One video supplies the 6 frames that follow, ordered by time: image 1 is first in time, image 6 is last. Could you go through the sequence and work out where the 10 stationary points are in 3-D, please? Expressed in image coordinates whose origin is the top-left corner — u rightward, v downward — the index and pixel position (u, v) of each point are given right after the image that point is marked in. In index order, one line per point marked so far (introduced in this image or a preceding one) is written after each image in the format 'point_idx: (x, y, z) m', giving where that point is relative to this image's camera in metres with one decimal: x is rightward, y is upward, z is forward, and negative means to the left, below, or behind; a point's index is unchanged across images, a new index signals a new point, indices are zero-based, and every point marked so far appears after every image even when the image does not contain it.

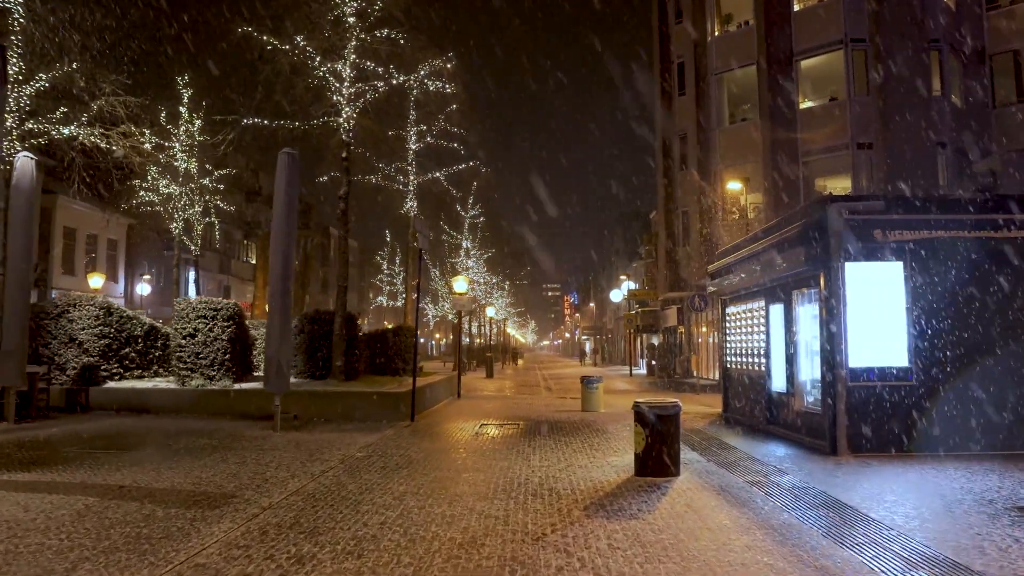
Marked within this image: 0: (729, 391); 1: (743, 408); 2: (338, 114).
0: (+4.5, -2.1, +15.3) m
1: (+4.5, -2.4, +14.4) m
2: (-4.2, +4.2, +17.9) m
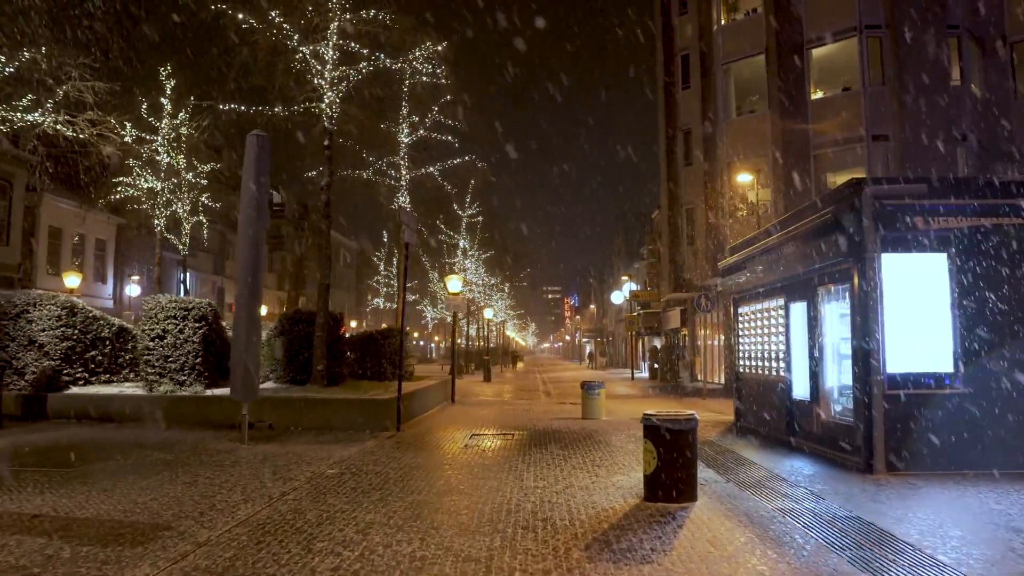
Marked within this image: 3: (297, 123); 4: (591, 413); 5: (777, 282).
0: (+4.4, -2.1, +14.1) m
1: (+4.4, -2.3, +13.2) m
2: (-4.3, +4.3, +16.7) m
3: (-5.2, +3.9, +17.7) m
4: (+1.7, -2.7, +16.3) m
5: (+4.4, +0.1, +12.4) m
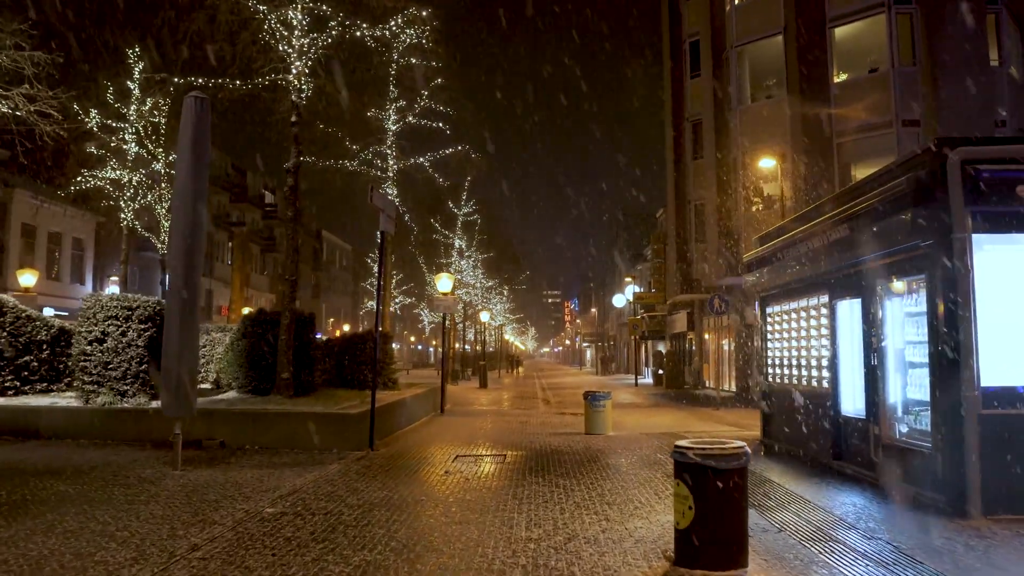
0: (+4.2, -2.0, +12.1) m
1: (+4.2, -2.2, +11.2) m
2: (-4.4, +4.3, +14.7) m
3: (-5.3, +4.0, +15.7) m
4: (+1.6, -2.7, +14.3) m
5: (+4.3, +0.2, +10.4) m
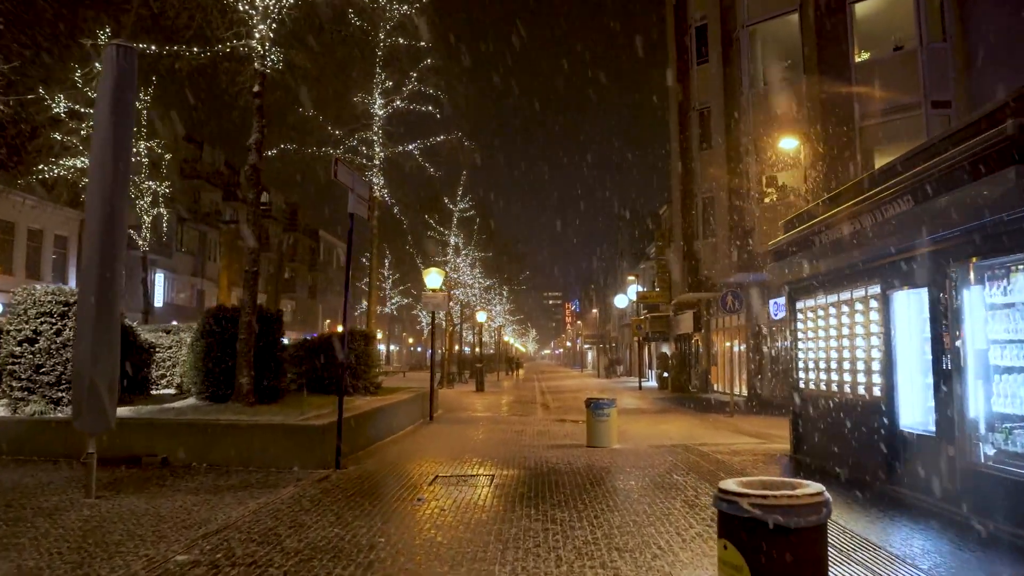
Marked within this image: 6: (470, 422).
0: (+4.1, -1.9, +10.4) m
1: (+4.1, -2.1, +9.5) m
2: (-4.6, +4.4, +13.1) m
3: (-5.5, +4.1, +14.1) m
4: (+1.5, -2.6, +12.6) m
5: (+4.2, +0.3, +8.7) m
6: (-1.1, -3.4, +18.7) m
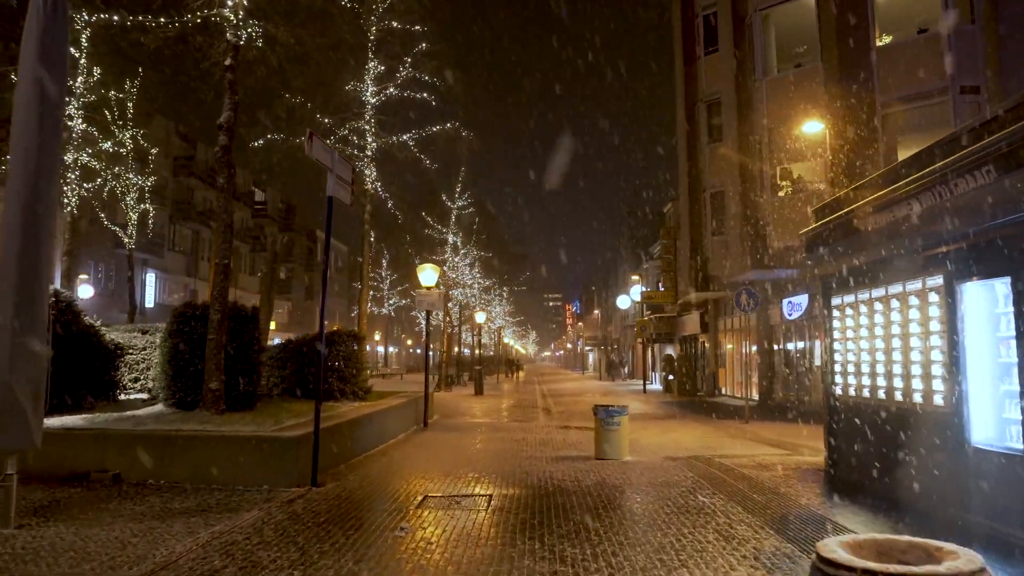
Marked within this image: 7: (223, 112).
0: (+4.1, -1.8, +9.2) m
1: (+4.1, -2.0, +8.3) m
2: (-4.6, +4.5, +11.9) m
3: (-5.5, +4.2, +12.9) m
4: (+1.5, -2.5, +11.4) m
5: (+4.2, +0.4, +7.5) m
6: (-1.1, -3.3, +17.5) m
7: (-4.5, +2.7, +11.6) m
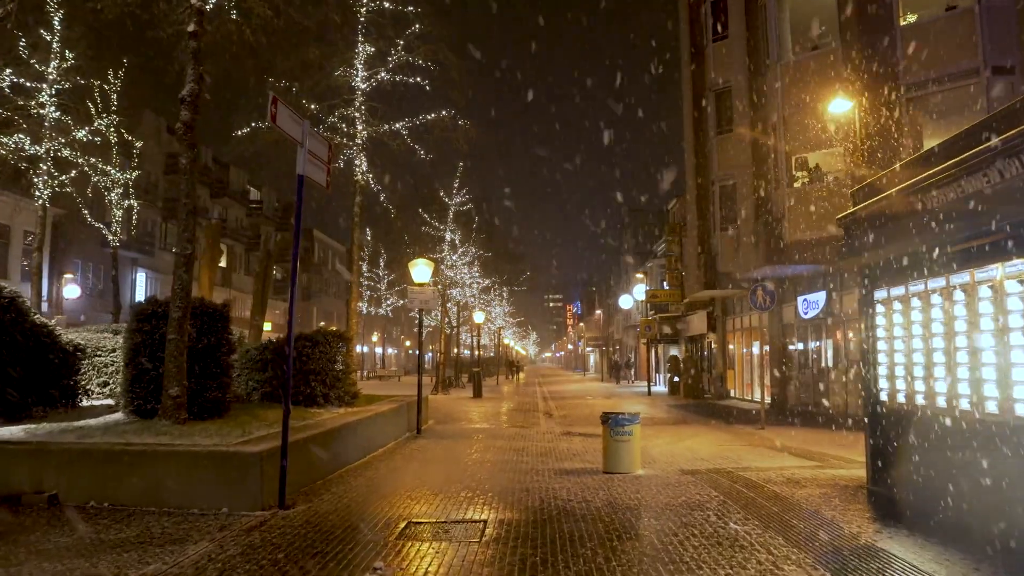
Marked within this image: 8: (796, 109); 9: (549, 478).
0: (+4.1, -1.7, +8.0) m
1: (+4.1, -1.9, +7.1) m
2: (-4.6, +4.6, +10.7) m
3: (-5.5, +4.3, +11.7) m
4: (+1.4, -2.4, +10.2) m
5: (+4.1, +0.5, +6.3) m
6: (-1.1, -3.3, +16.3) m
7: (-4.5, +2.8, +10.4) m
8: (+7.6, +4.8, +19.9) m
9: (+0.5, -2.5, +9.8) m
